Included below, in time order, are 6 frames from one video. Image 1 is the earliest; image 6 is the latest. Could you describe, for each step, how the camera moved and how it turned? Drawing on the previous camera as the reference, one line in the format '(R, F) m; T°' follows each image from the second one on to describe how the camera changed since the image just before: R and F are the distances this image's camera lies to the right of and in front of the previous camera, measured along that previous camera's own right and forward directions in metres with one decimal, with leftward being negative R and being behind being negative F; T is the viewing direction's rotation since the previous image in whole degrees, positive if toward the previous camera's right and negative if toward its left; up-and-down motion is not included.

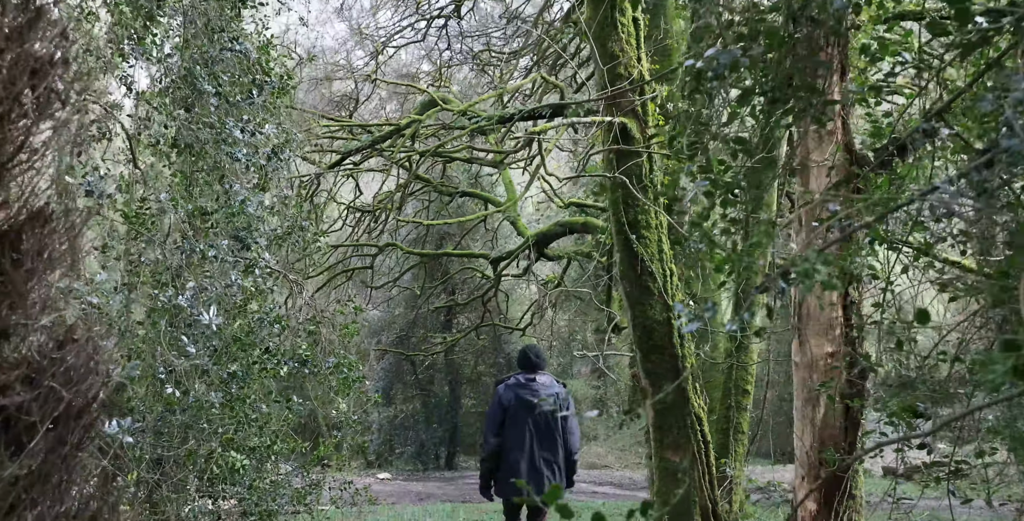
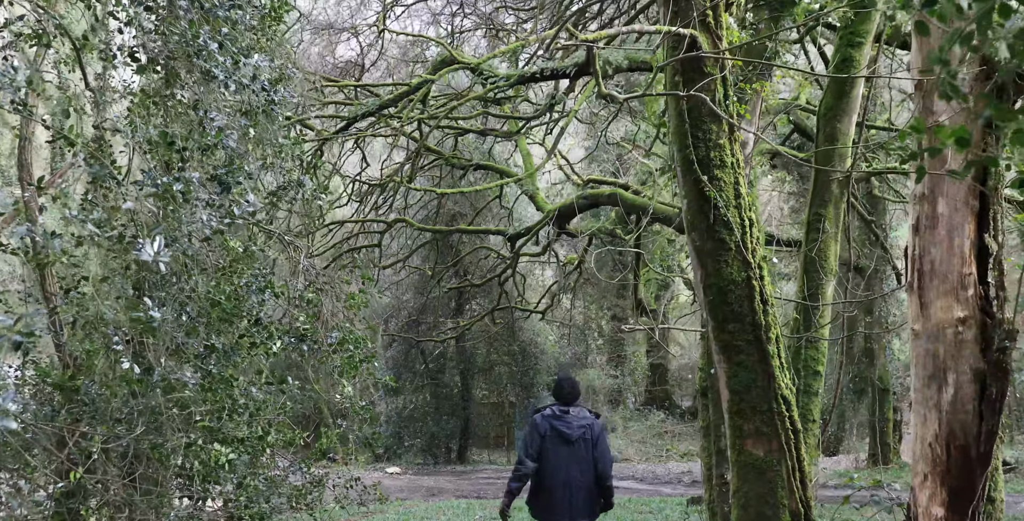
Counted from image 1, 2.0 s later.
(-0.2, +1.3) m; 0°
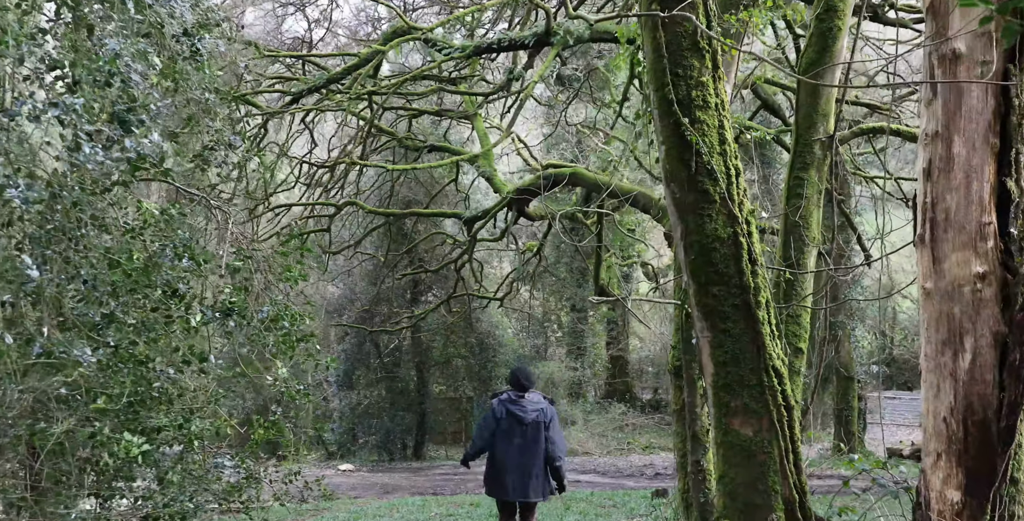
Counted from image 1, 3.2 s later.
(0.0, +0.7) m; +2°
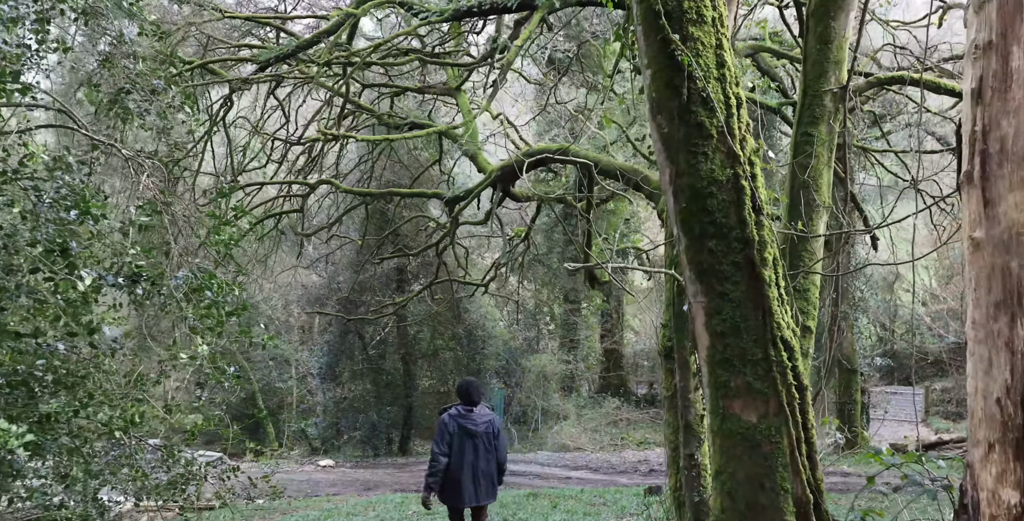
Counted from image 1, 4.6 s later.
(+0.1, +0.9) m; 0°
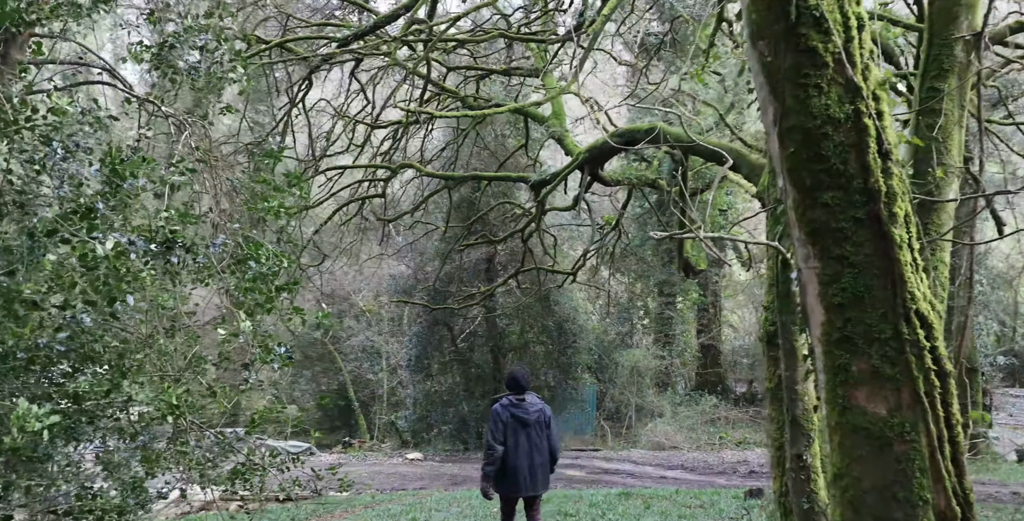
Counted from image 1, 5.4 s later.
(+0.1, +0.7) m; -4°
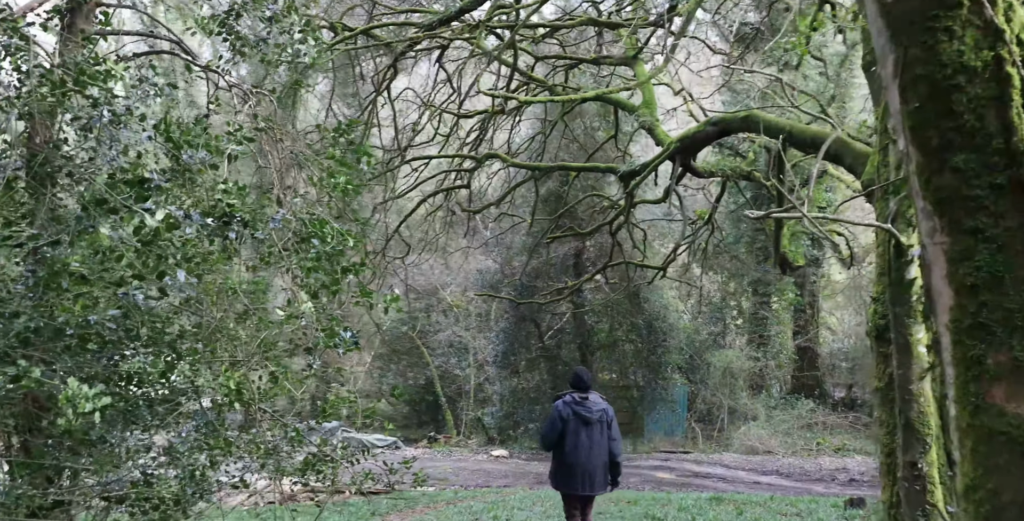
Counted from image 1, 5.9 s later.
(0.0, +0.4) m; -4°
